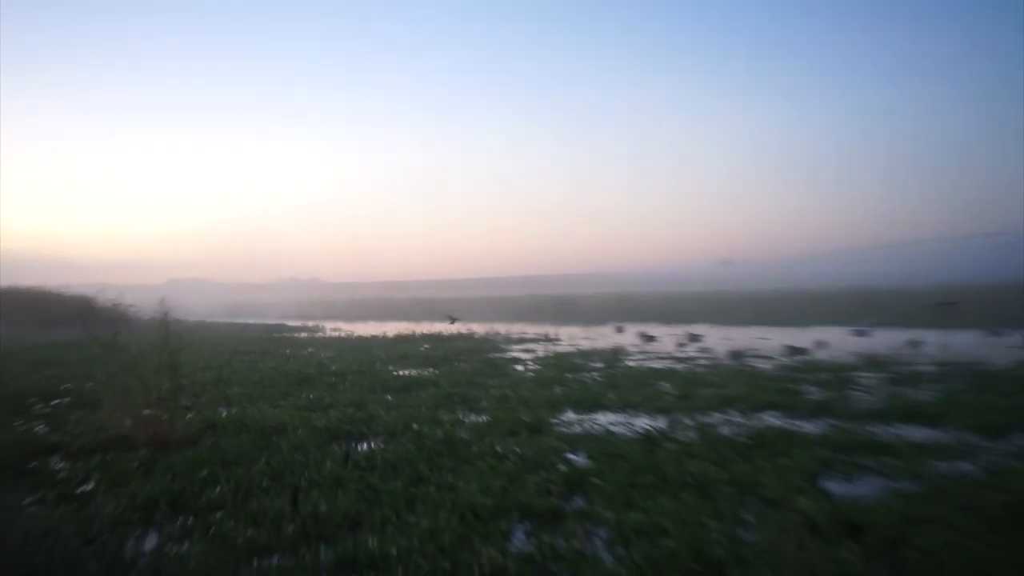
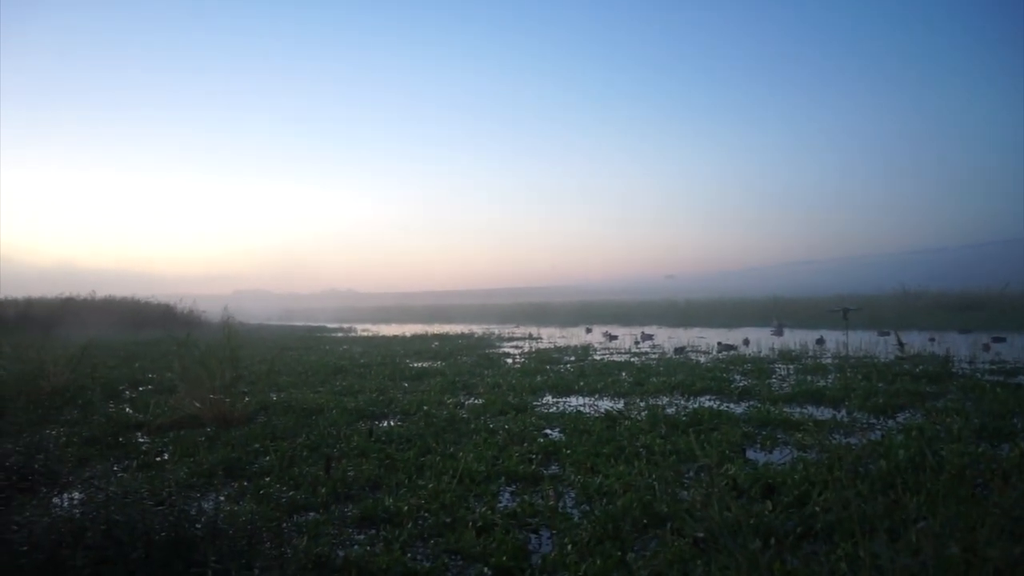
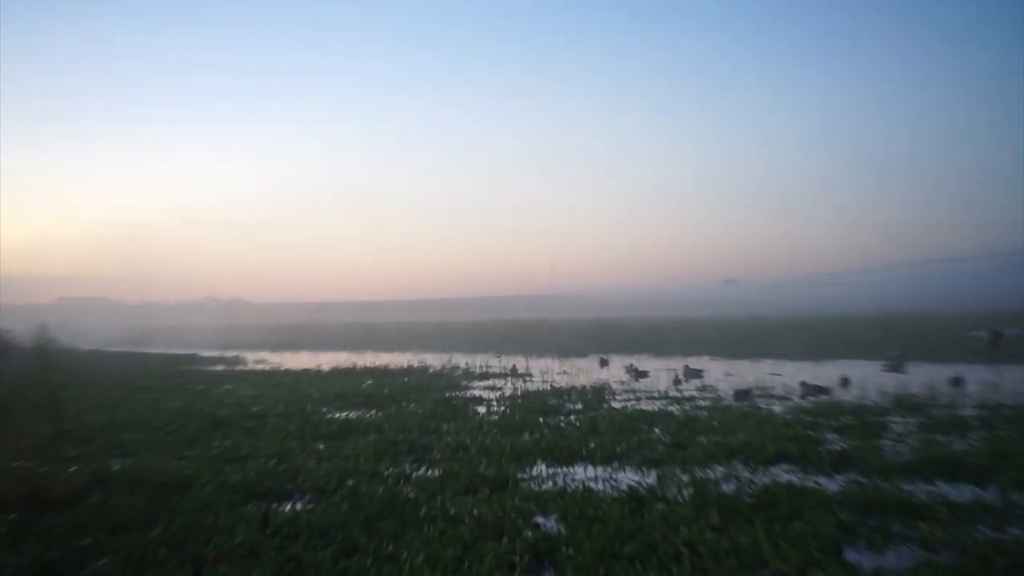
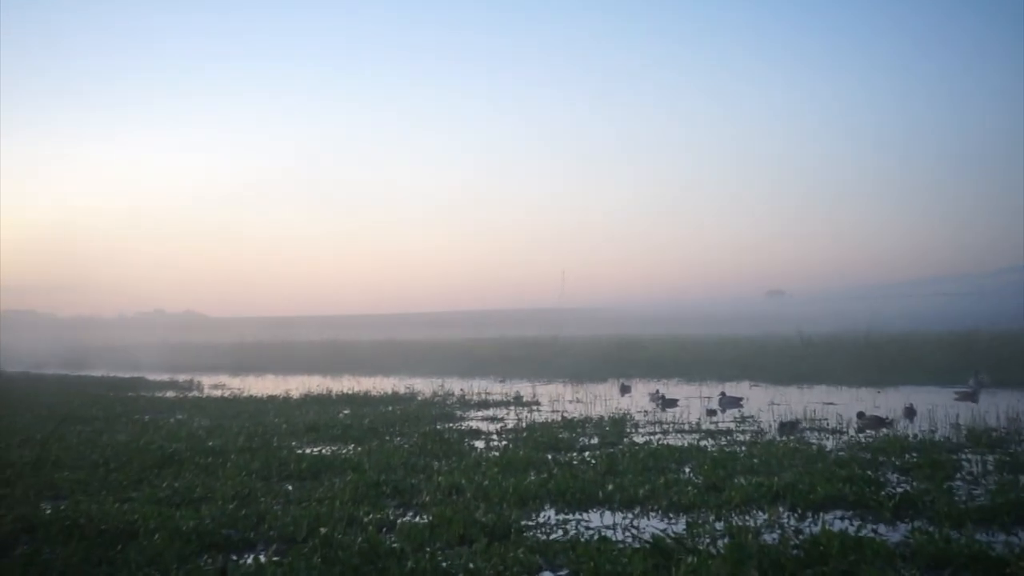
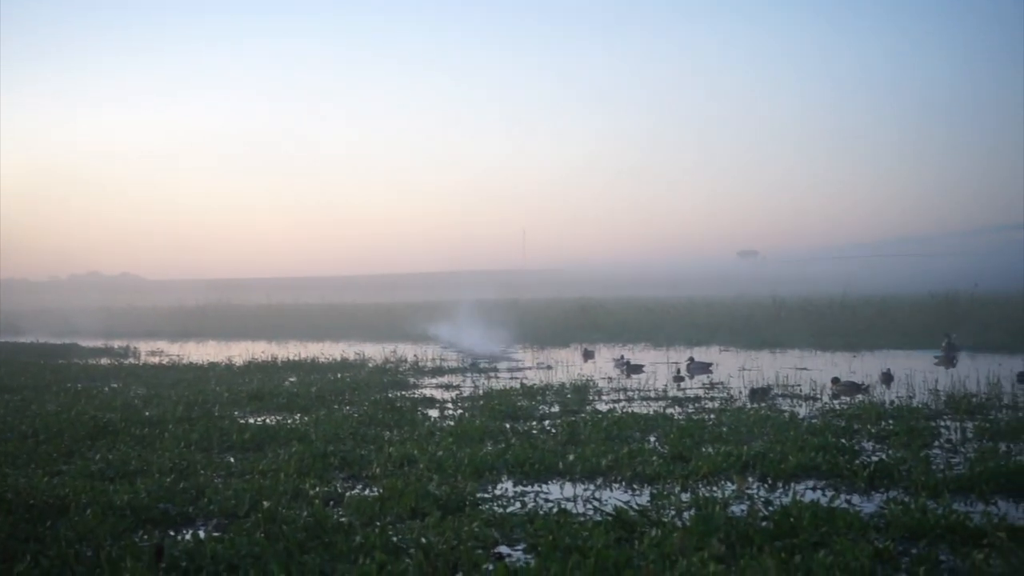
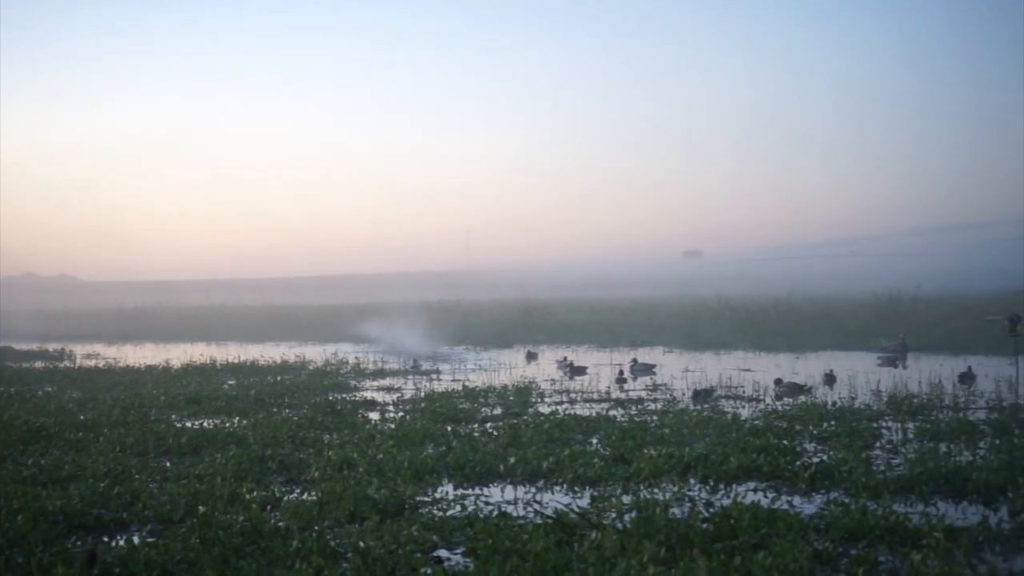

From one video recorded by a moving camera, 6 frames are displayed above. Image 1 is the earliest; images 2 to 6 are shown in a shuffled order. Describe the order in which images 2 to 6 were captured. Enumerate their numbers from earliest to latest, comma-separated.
2, 3, 4, 5, 6
